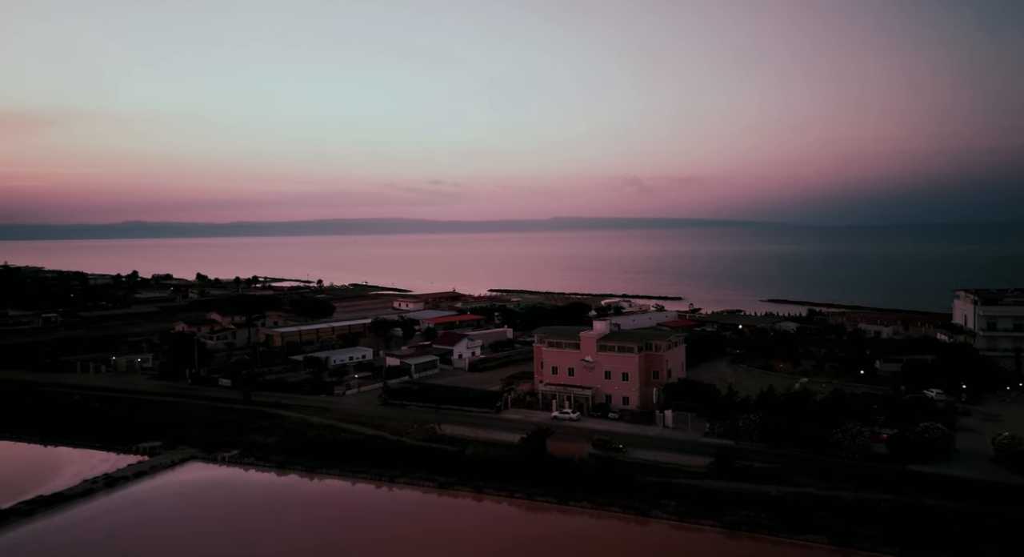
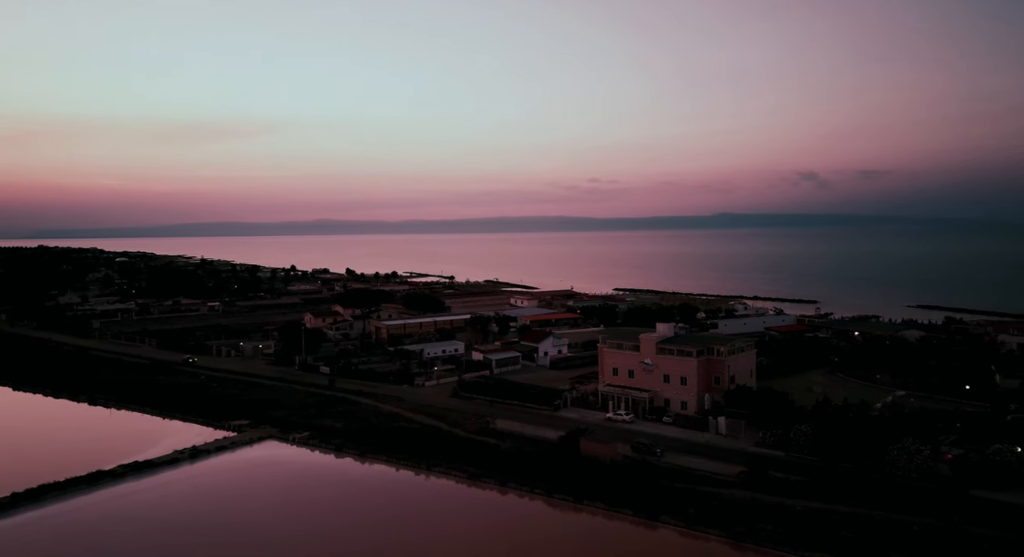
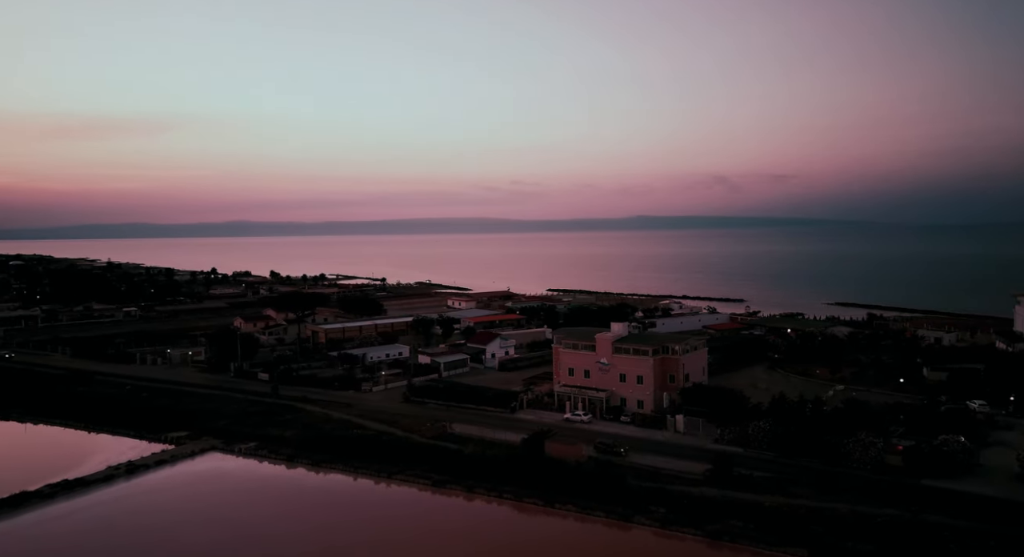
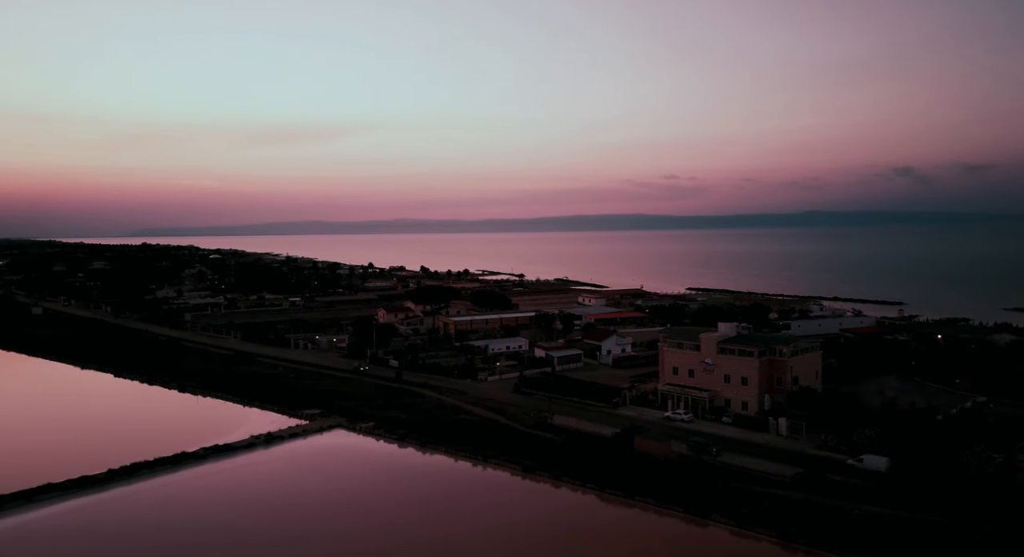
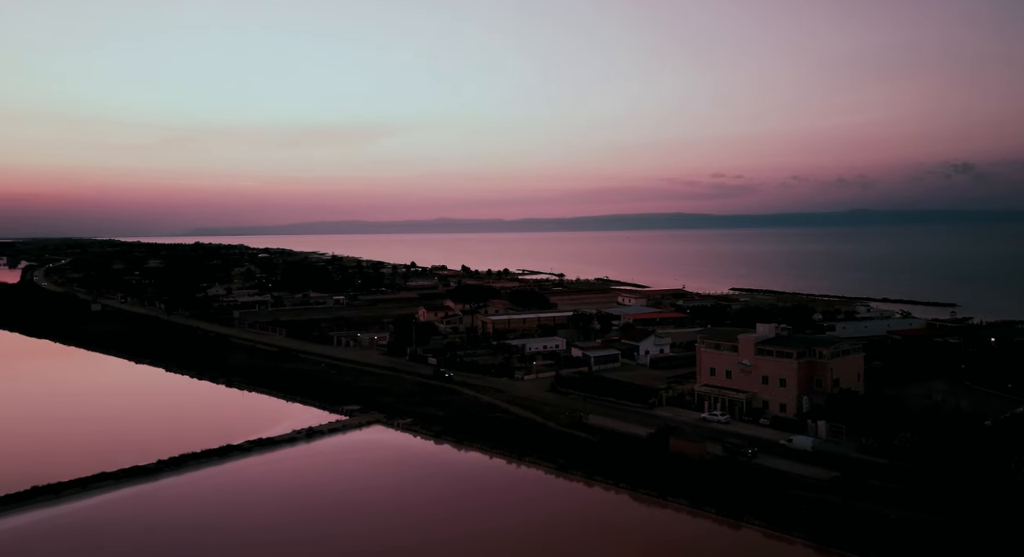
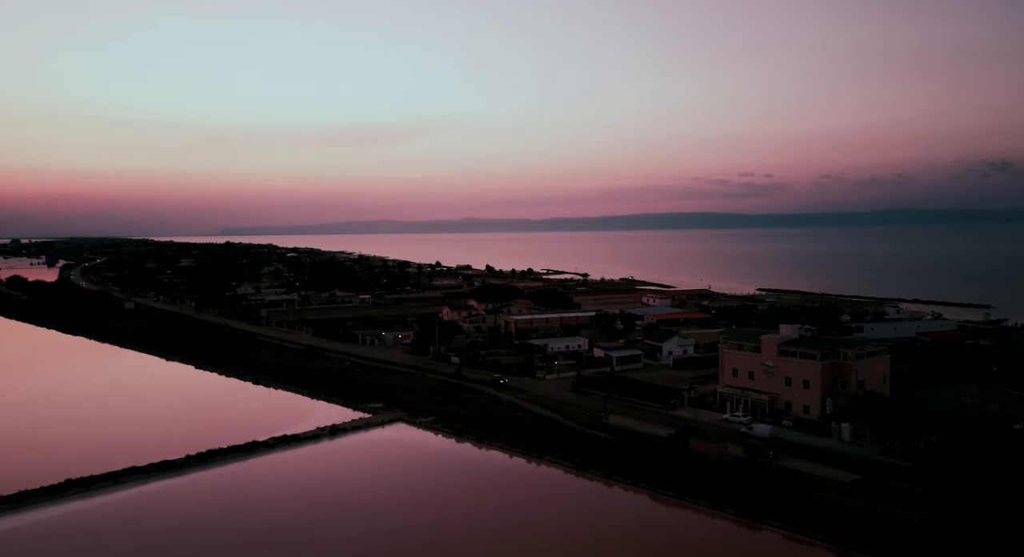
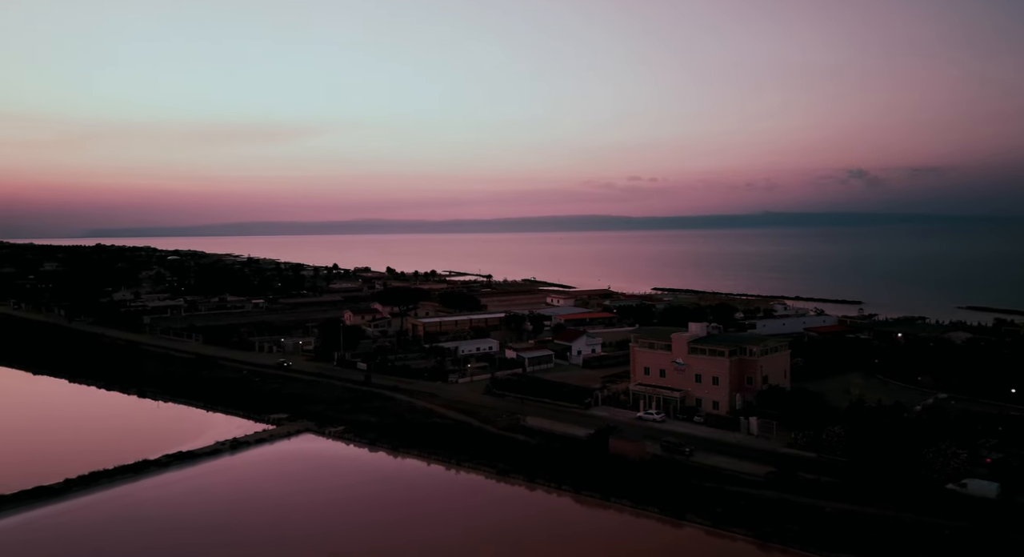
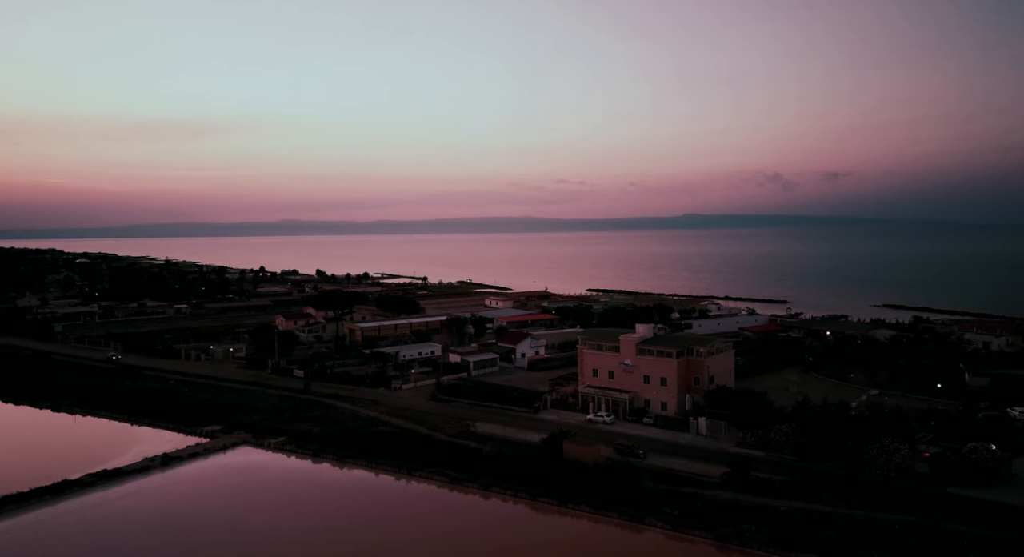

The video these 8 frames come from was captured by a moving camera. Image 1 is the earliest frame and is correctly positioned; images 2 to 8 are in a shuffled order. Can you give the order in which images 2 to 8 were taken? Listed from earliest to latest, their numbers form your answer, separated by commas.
3, 8, 2, 7, 4, 5, 6
